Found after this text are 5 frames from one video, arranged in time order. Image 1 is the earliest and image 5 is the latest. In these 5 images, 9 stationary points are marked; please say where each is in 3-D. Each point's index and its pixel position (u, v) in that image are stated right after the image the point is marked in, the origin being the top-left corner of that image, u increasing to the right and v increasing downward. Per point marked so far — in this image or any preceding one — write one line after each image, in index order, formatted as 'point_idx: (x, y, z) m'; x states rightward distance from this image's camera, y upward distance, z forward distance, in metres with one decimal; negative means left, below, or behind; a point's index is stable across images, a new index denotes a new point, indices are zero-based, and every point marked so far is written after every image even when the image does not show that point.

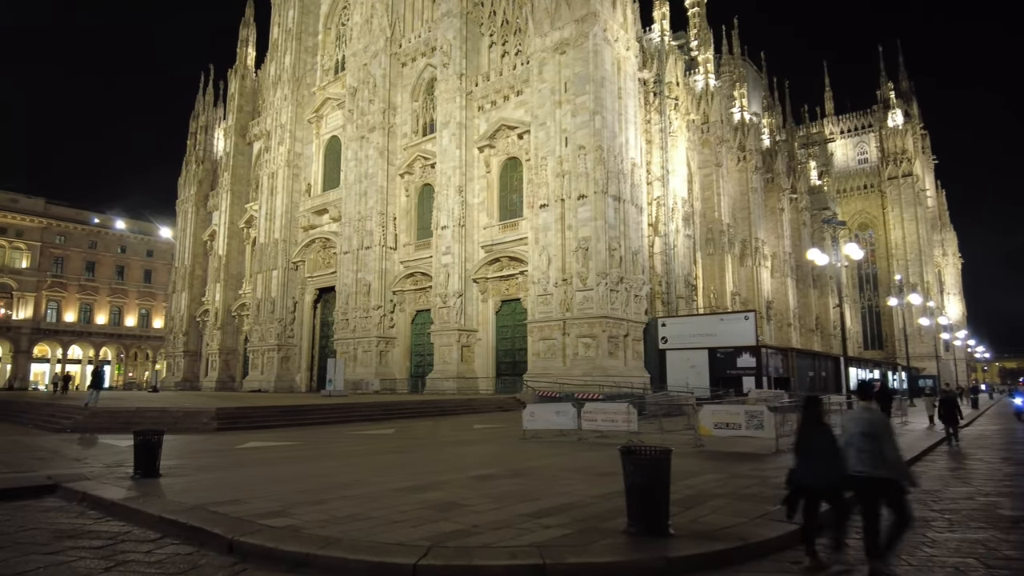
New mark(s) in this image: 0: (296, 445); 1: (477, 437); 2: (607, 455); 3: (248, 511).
0: (-3.5, -2.6, +10.8) m
1: (-0.6, -2.7, +11.9) m
2: (+1.3, -2.3, +9.0) m
3: (-2.0, -1.7, +5.0) m
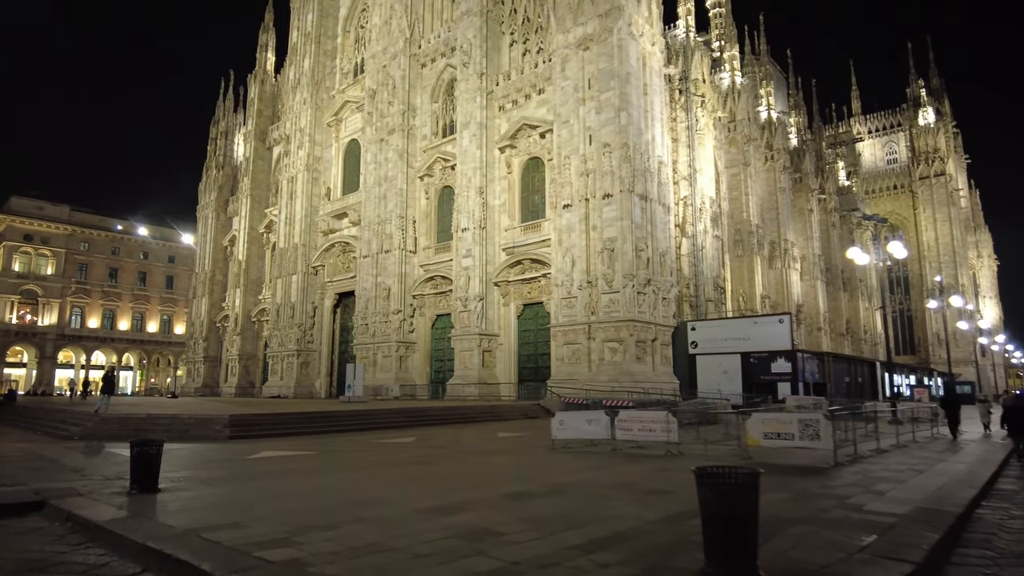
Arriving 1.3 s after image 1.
0: (-3.1, -2.6, +10.2) m
1: (-0.1, -2.7, +11.2) m
2: (+1.7, -2.2, +8.2) m
3: (-1.7, -1.6, +4.3) m
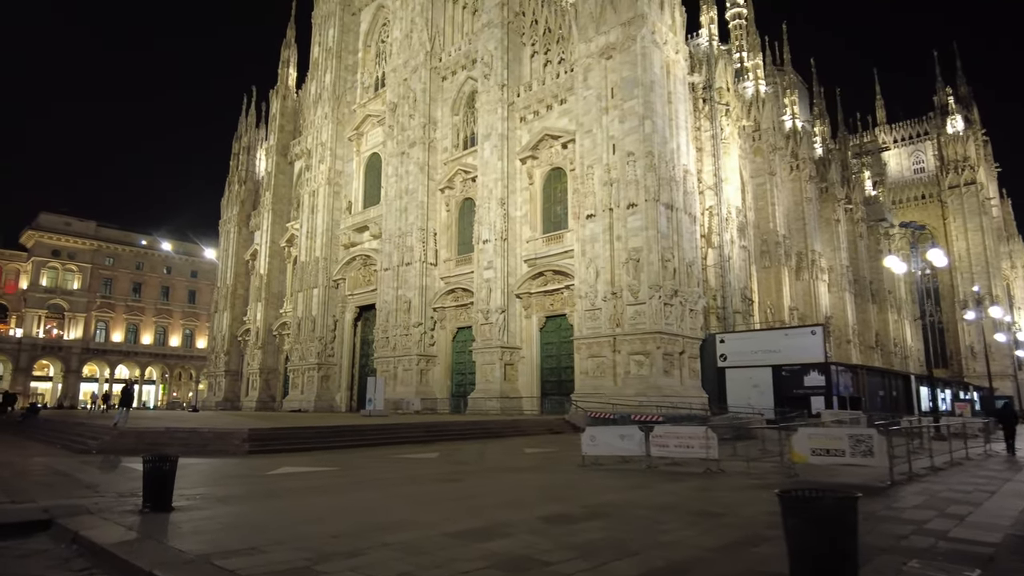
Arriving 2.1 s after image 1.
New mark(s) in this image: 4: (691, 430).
0: (-2.7, -2.7, +9.8) m
1: (+0.3, -2.9, +10.7) m
2: (+2.1, -2.3, +7.6) m
3: (-1.5, -1.7, +3.9) m
4: (+2.7, -2.1, +9.8) m
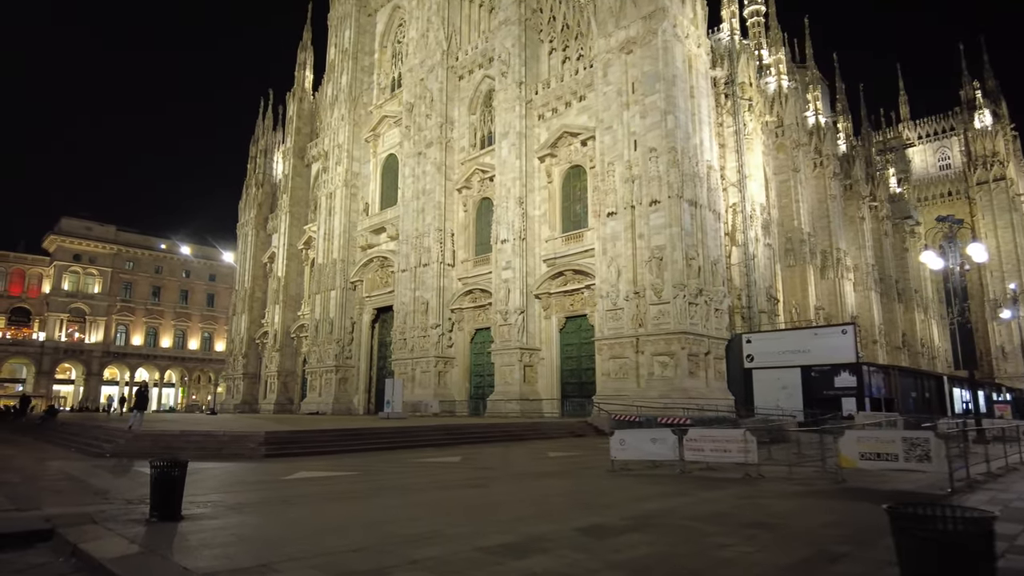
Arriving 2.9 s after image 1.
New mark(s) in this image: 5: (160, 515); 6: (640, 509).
0: (-2.3, -2.7, +9.4) m
1: (+0.7, -2.8, +10.2) m
2: (+2.4, -2.2, +7.1) m
3: (-1.2, -1.6, +3.5) m
4: (+3.0, -2.0, +9.2) m
5: (-3.0, -1.9, +5.6) m
6: (+1.2, -2.1, +6.1) m
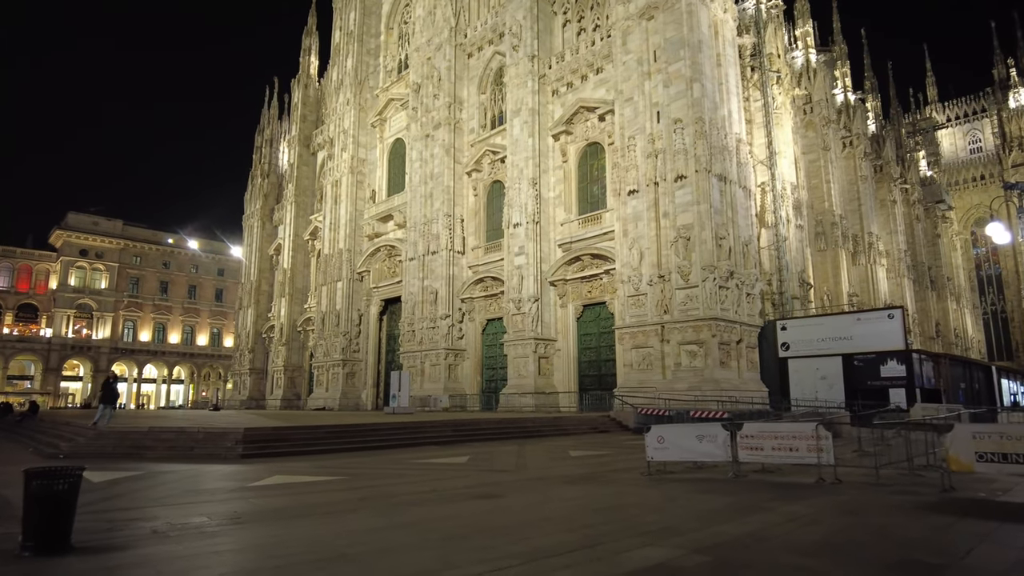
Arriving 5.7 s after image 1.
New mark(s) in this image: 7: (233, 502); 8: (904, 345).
0: (-2.1, -2.3, +7.8) m
1: (+0.9, -2.4, +8.6) m
2: (+2.6, -1.8, +5.4) m
3: (-1.1, -1.2, +1.8) m
4: (+3.2, -1.6, +7.5) m
5: (-2.9, -1.6, +4.0) m
6: (+1.3, -1.7, +4.4) m
7: (-2.8, -2.1, +6.5) m
8: (+10.6, -1.5, +17.6) m
